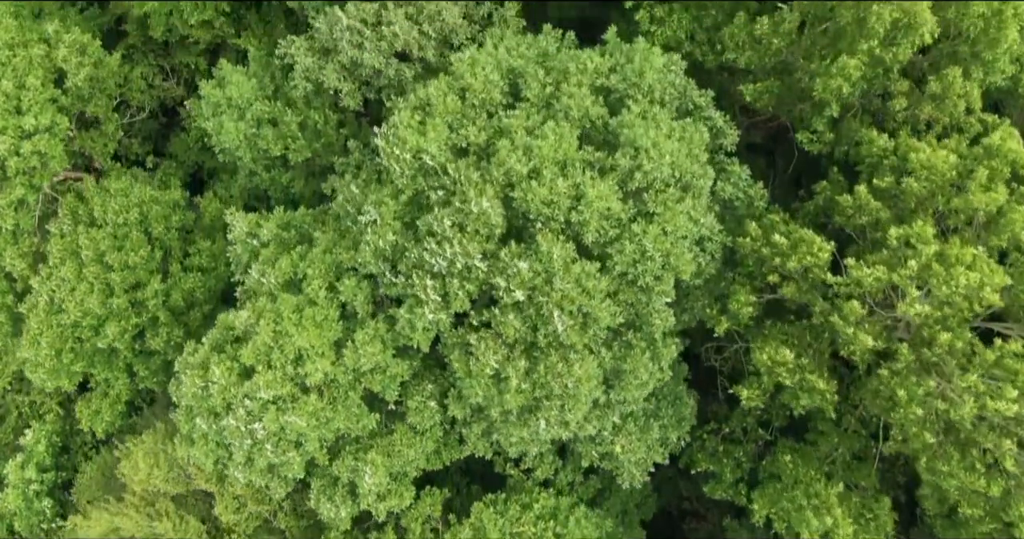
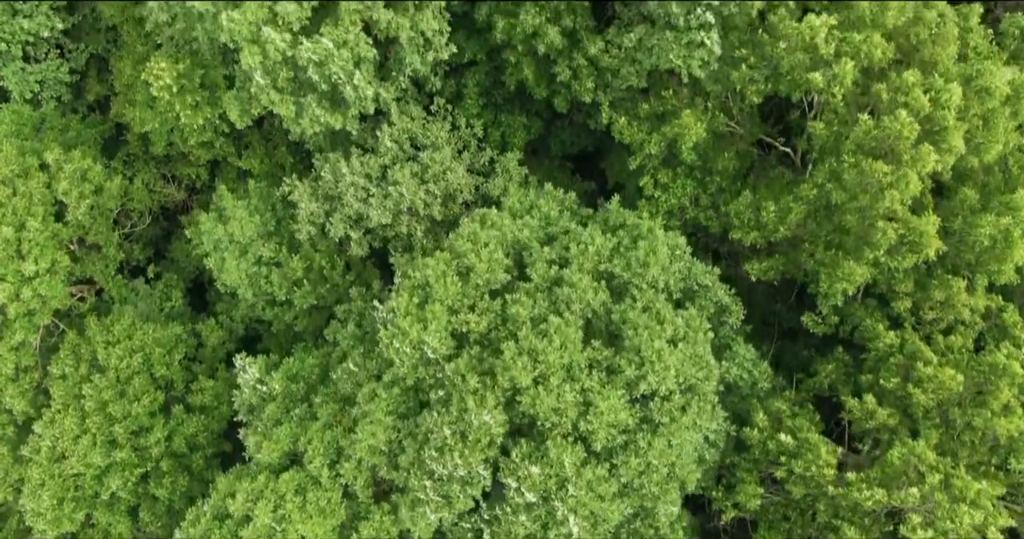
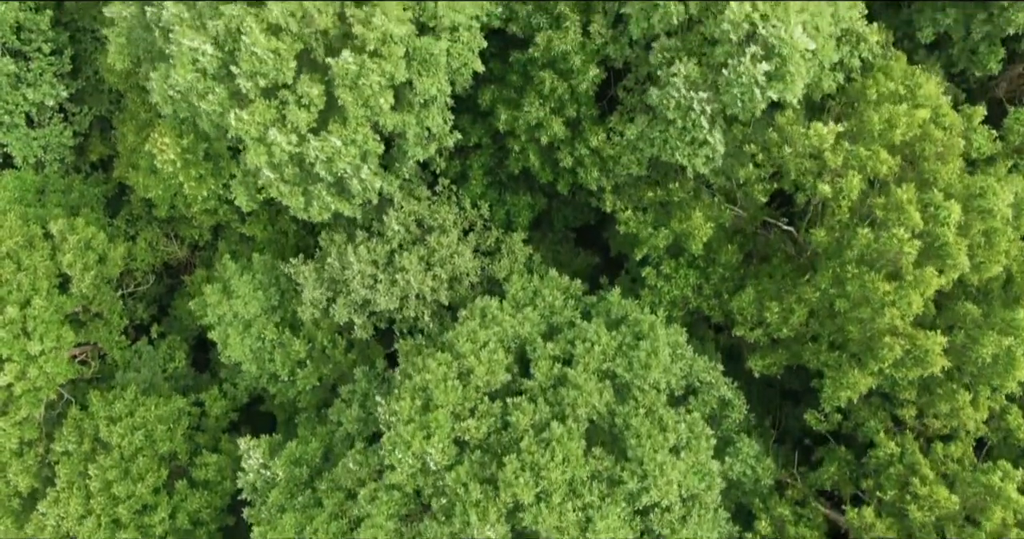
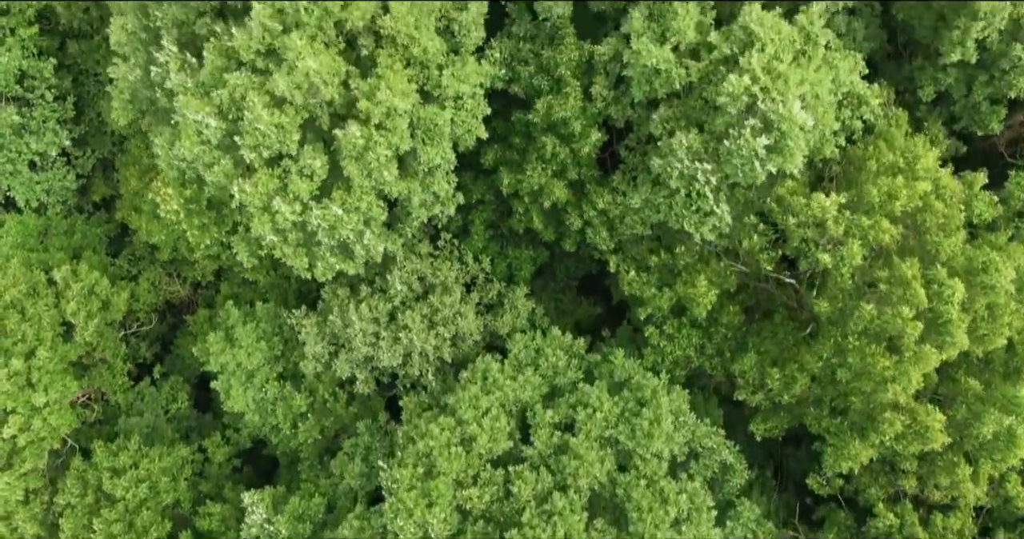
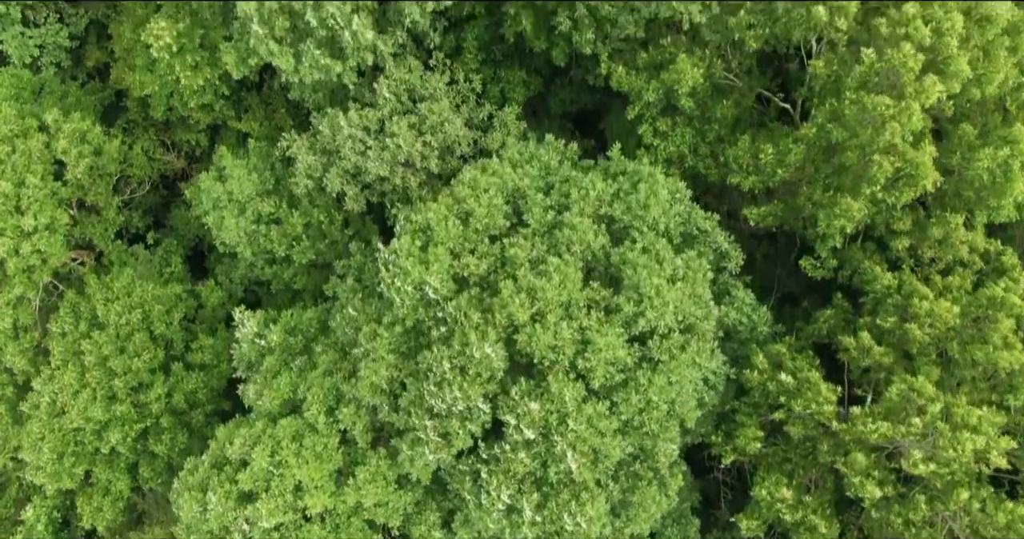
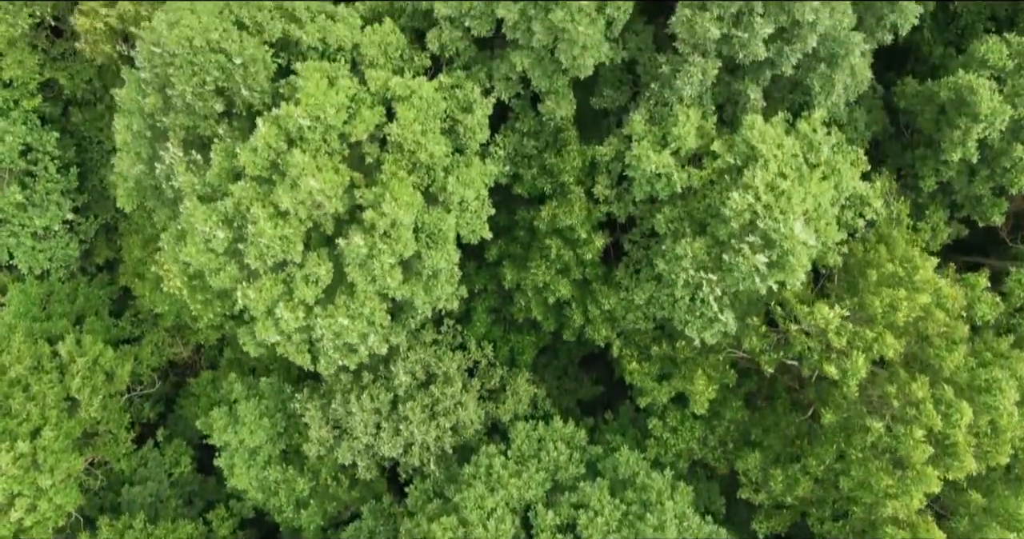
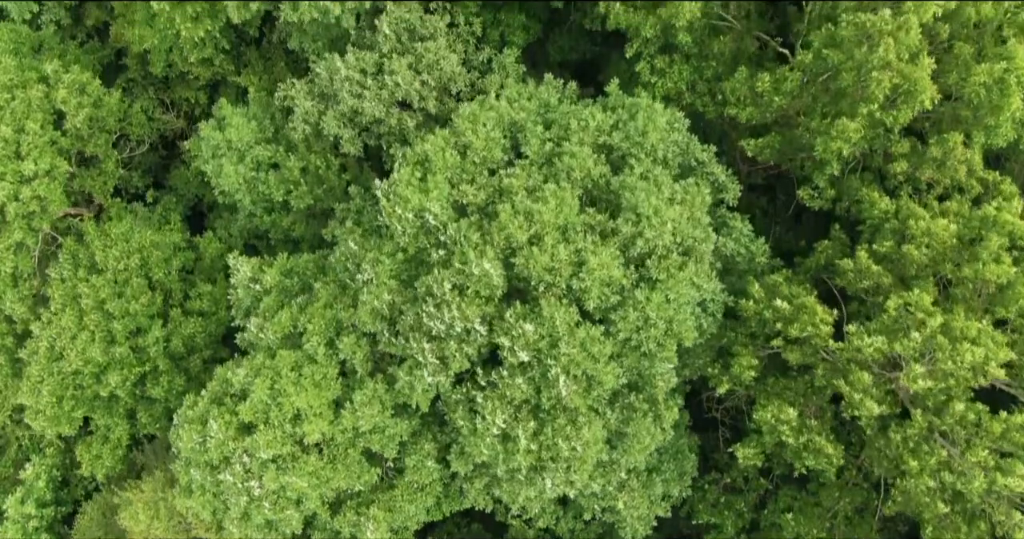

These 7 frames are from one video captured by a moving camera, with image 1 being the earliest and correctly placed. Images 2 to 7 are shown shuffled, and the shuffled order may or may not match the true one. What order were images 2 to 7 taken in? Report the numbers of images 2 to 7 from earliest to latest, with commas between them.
7, 5, 2, 3, 4, 6
